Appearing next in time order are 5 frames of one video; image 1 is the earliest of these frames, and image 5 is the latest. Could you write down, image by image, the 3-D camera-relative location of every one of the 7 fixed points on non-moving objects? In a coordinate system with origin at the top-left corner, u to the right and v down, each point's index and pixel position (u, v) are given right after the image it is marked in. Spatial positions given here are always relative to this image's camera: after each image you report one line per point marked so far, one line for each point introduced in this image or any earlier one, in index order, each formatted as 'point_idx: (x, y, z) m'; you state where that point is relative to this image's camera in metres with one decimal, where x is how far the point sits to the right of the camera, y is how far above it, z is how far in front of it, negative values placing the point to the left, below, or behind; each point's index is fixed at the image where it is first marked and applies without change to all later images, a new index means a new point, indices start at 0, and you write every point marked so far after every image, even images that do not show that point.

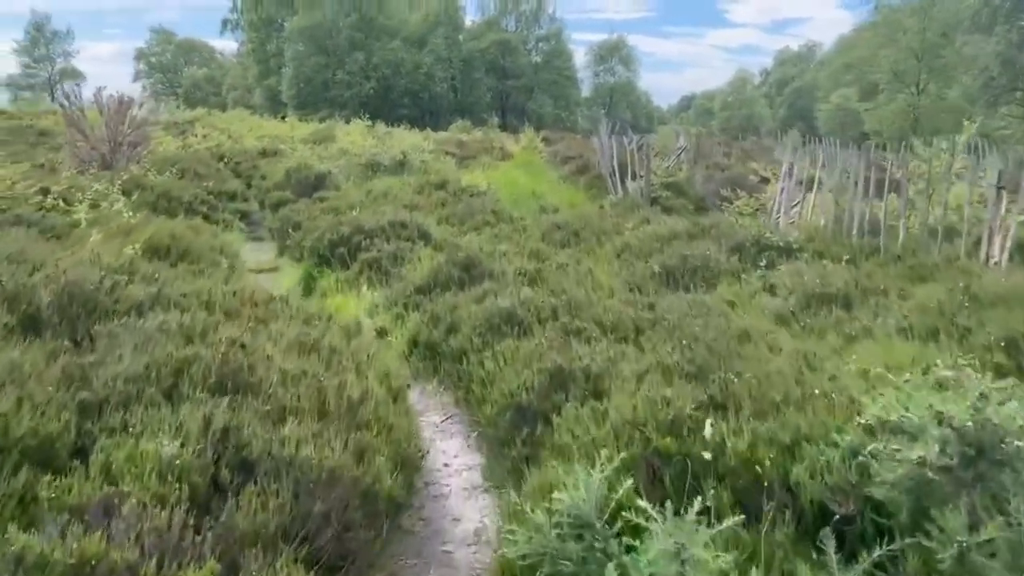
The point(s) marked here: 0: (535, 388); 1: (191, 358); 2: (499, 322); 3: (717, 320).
0: (+0.1, -0.5, +4.7) m
1: (-1.6, -0.3, +4.2) m
2: (-0.1, -0.3, +6.2) m
3: (+1.4, -0.2, +6.1) m
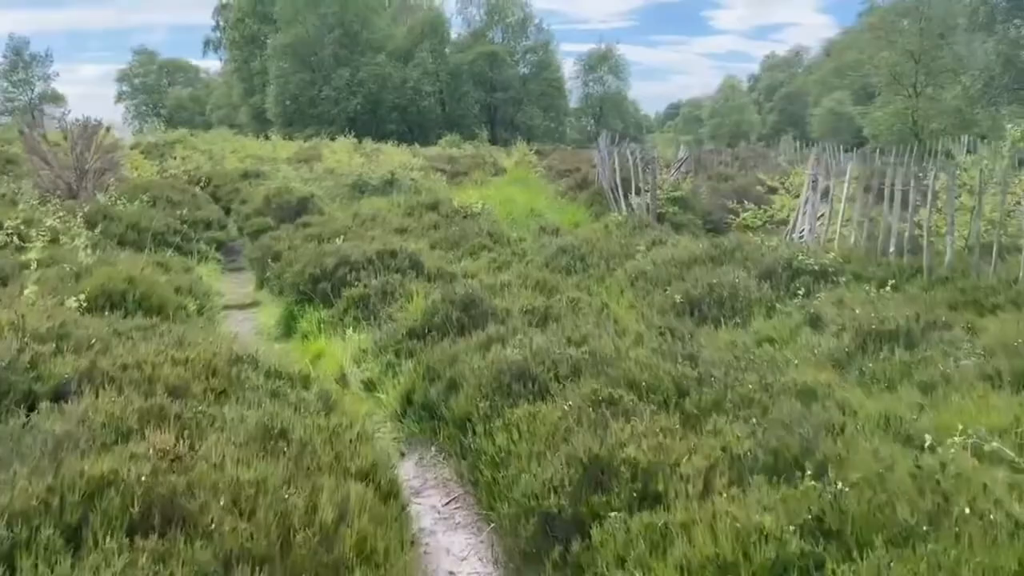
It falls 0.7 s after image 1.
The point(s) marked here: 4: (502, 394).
0: (+0.2, -0.8, +3.7) m
1: (-1.5, -0.7, +3.2) m
2: (0.0, -0.6, +5.2) m
3: (+1.5, -0.5, +5.1) m
4: (-0.1, -0.6, +5.1) m
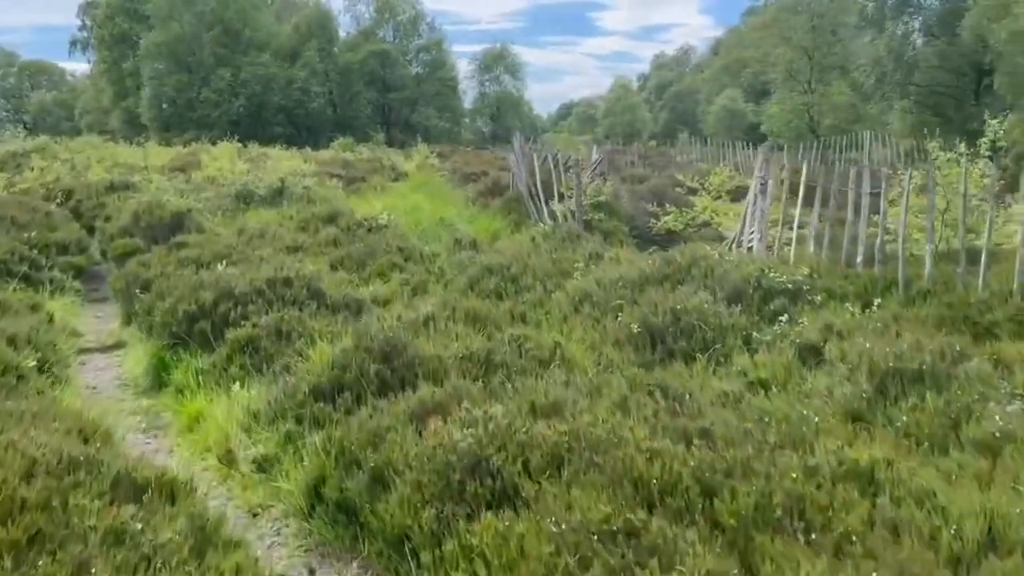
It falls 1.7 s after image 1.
0: (+0.2, -1.1, +2.3) m
1: (-1.4, -1.0, +1.6) m
2: (-0.2, -0.8, +3.8) m
3: (+1.3, -0.7, +3.9) m
4: (-0.3, -0.9, +3.7) m
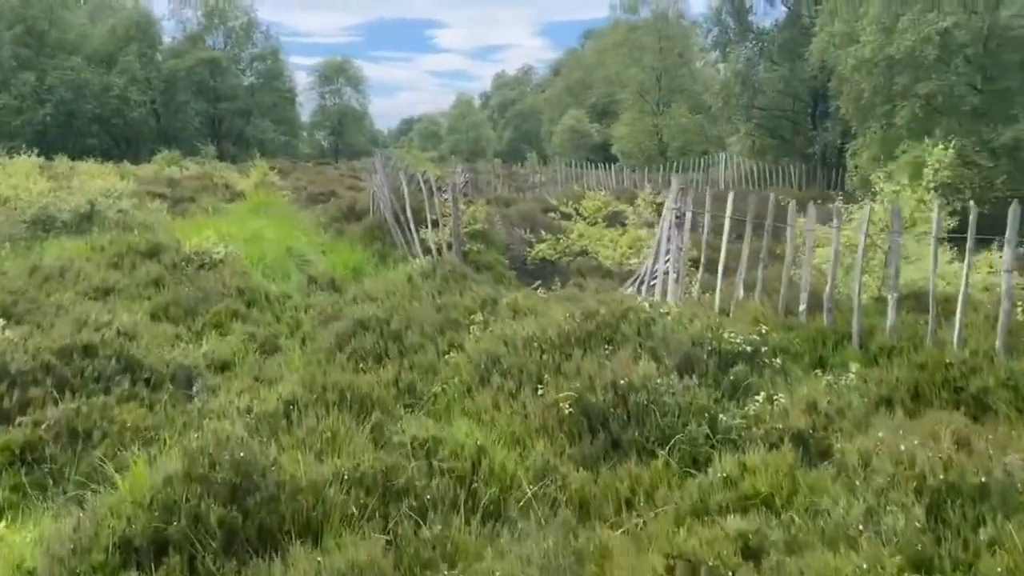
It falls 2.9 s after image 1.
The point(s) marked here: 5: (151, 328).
0: (+0.4, -1.4, +0.6) m
1: (-1.0, -1.4, -0.3) m
2: (-0.3, -1.2, +2.0) m
3: (+1.2, -1.1, +2.4) m
4: (-0.3, -1.3, +2.0) m
5: (-3.3, -0.4, +8.0) m
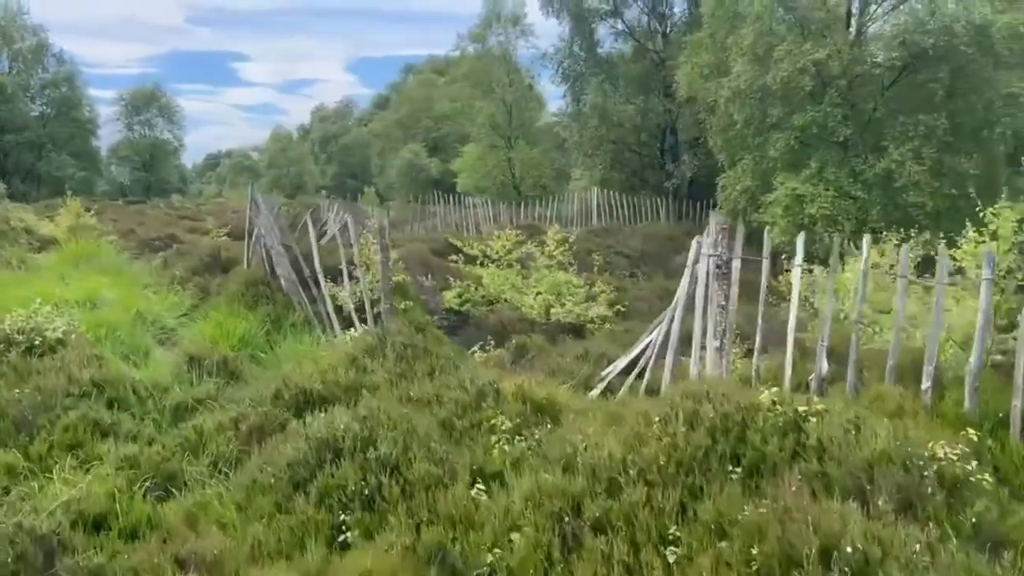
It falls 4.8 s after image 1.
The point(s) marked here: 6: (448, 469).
0: (+2.0, -1.7, -1.3) m
1: (+0.8, -1.6, -2.6) m
2: (+1.0, -1.5, -0.1) m
3: (+2.4, -1.4, +0.6) m
4: (+1.1, -1.6, -0.2) m
5: (-3.2, -1.0, +5.1) m
6: (-0.4, -0.9, +4.6) m
